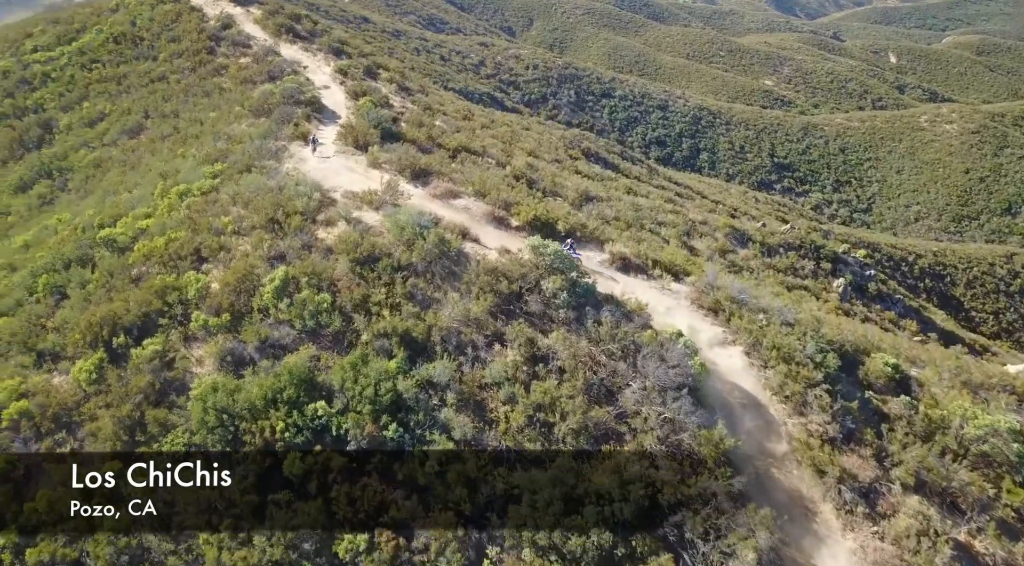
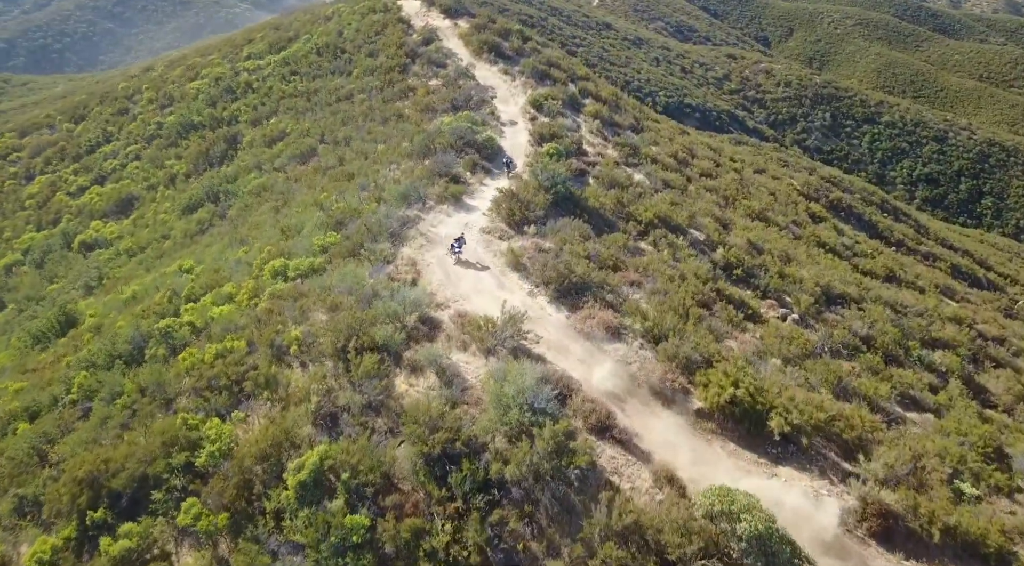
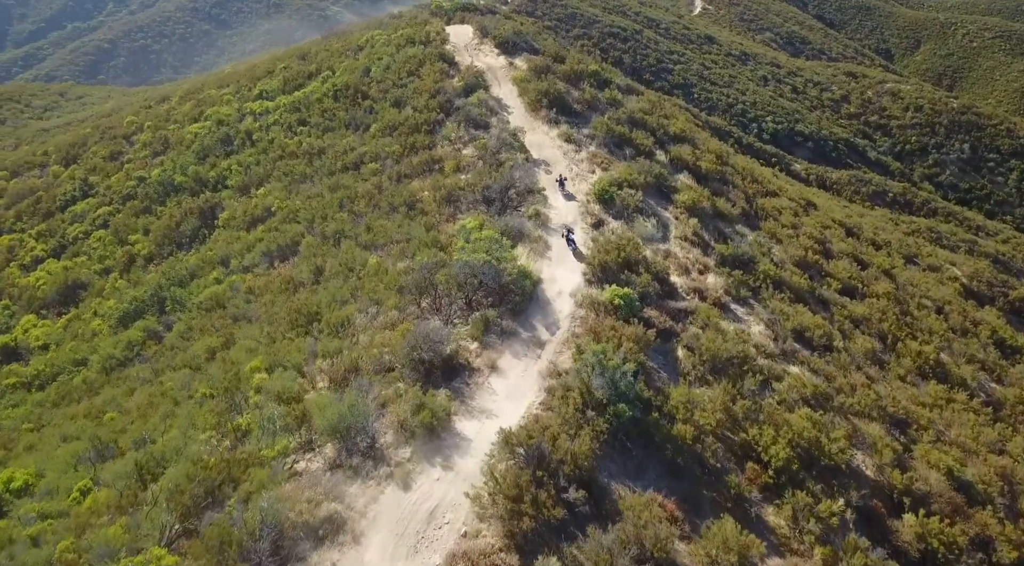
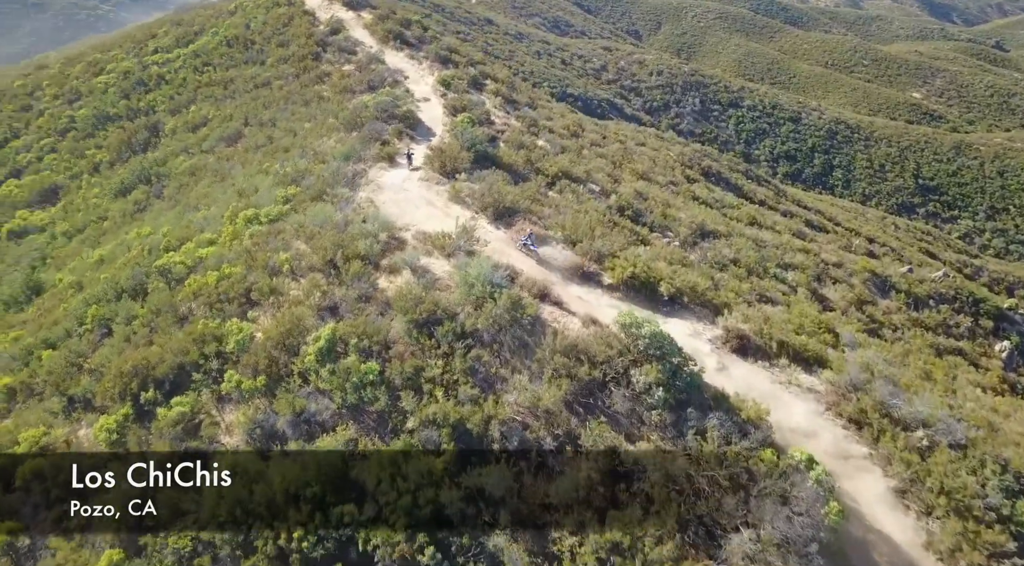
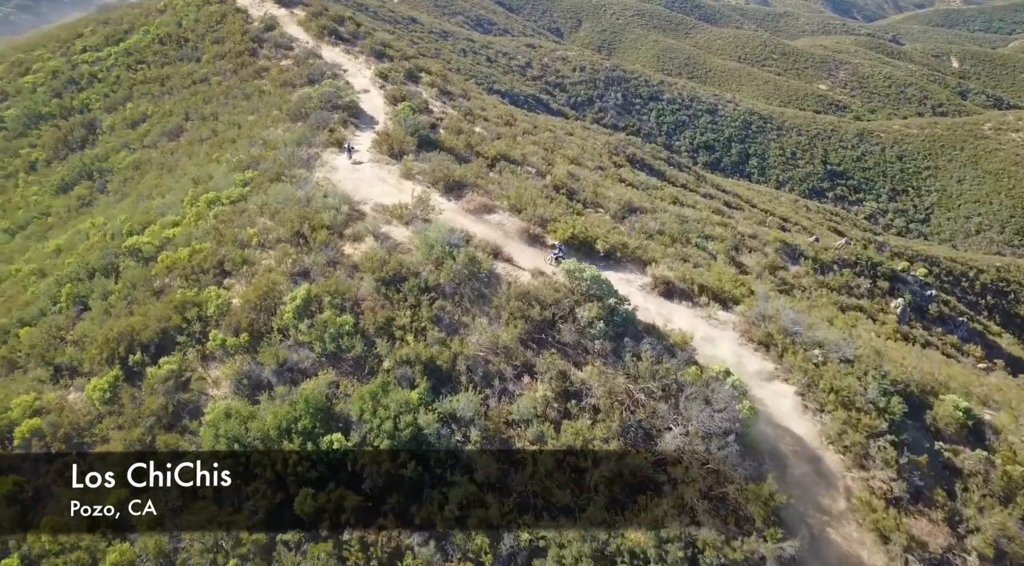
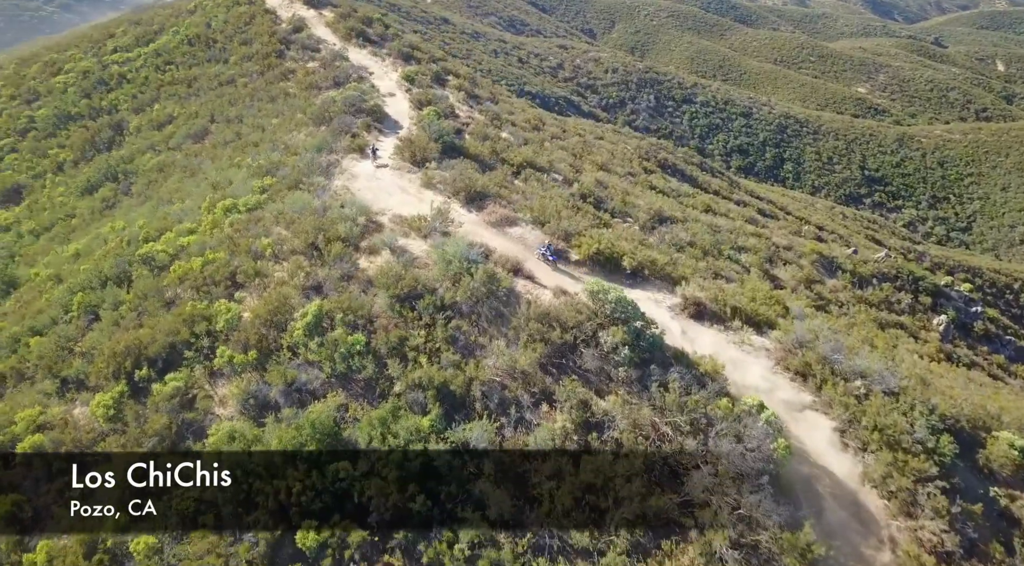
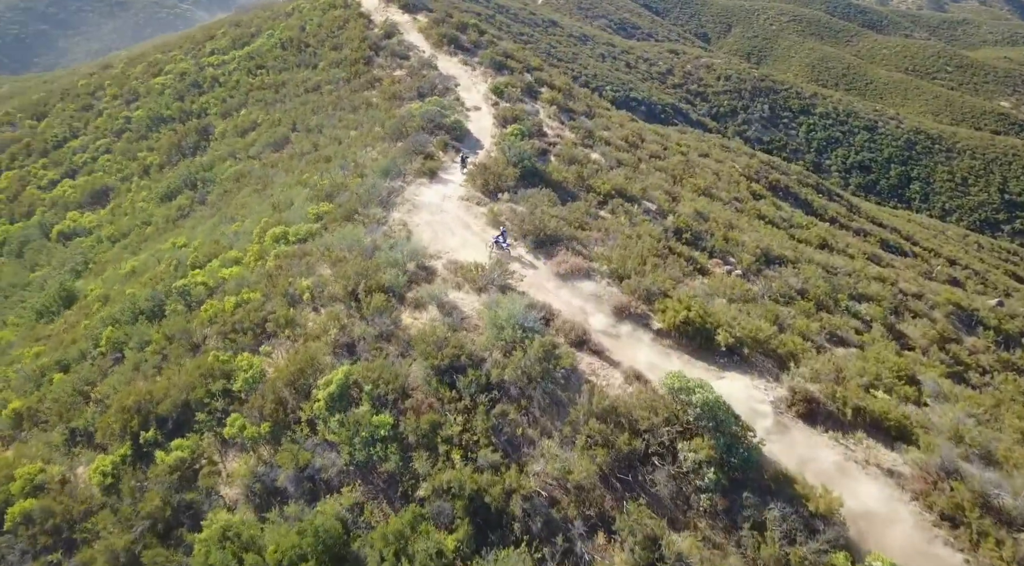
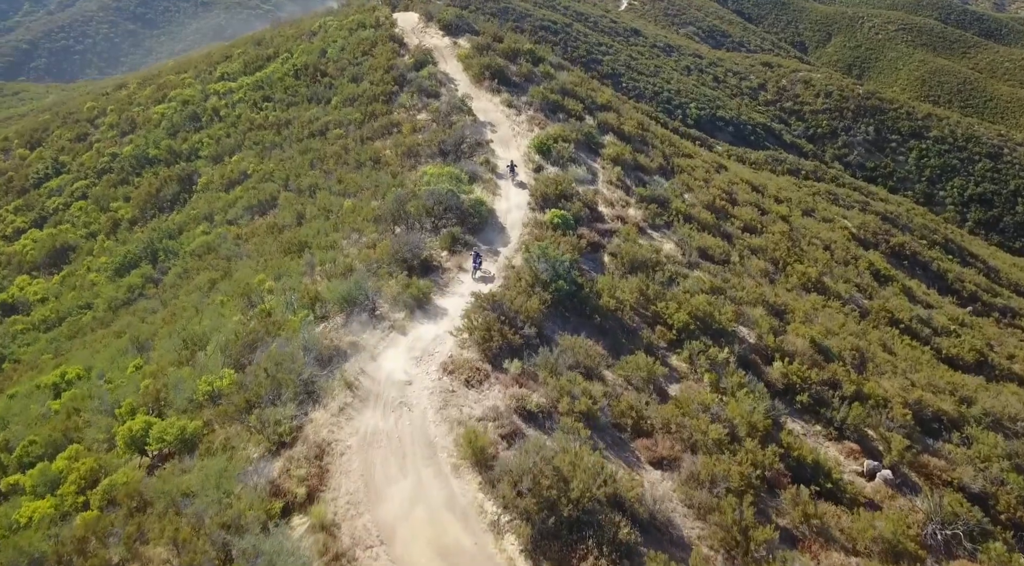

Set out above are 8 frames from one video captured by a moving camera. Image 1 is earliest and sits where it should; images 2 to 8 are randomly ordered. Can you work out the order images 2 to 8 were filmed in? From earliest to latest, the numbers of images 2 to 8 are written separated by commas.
5, 6, 4, 7, 2, 8, 3
